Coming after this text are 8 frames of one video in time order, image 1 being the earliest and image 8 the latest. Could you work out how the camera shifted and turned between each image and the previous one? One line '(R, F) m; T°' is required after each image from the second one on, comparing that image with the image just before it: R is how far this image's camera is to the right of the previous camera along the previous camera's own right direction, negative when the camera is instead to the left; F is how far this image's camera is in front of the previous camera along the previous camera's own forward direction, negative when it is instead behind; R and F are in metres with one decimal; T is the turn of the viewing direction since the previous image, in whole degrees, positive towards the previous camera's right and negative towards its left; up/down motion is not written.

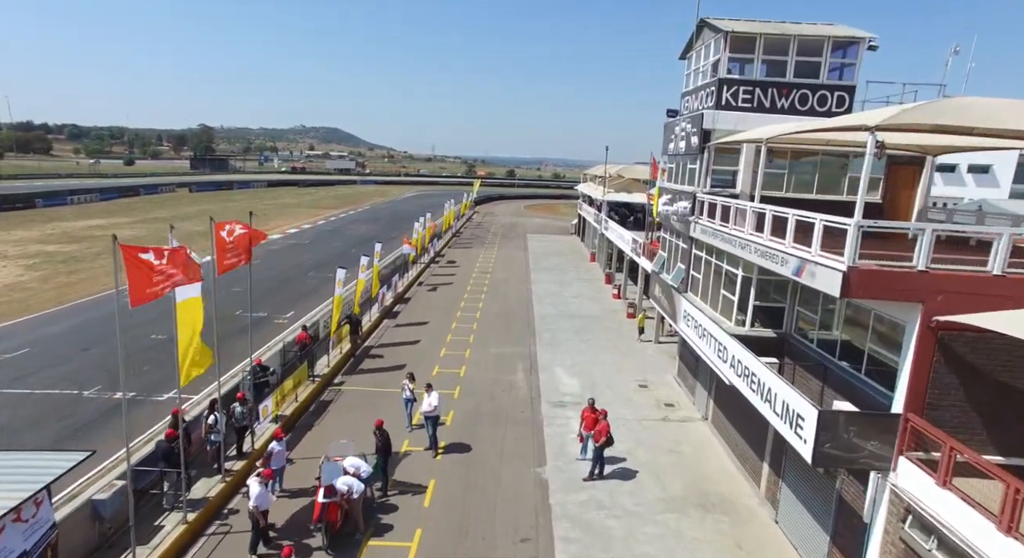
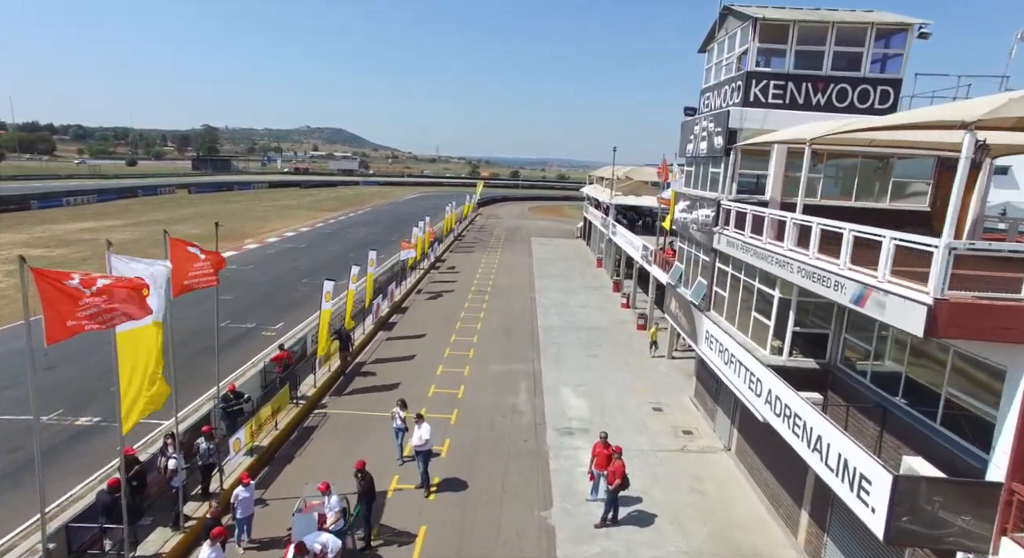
(0.0, +1.6) m; 0°
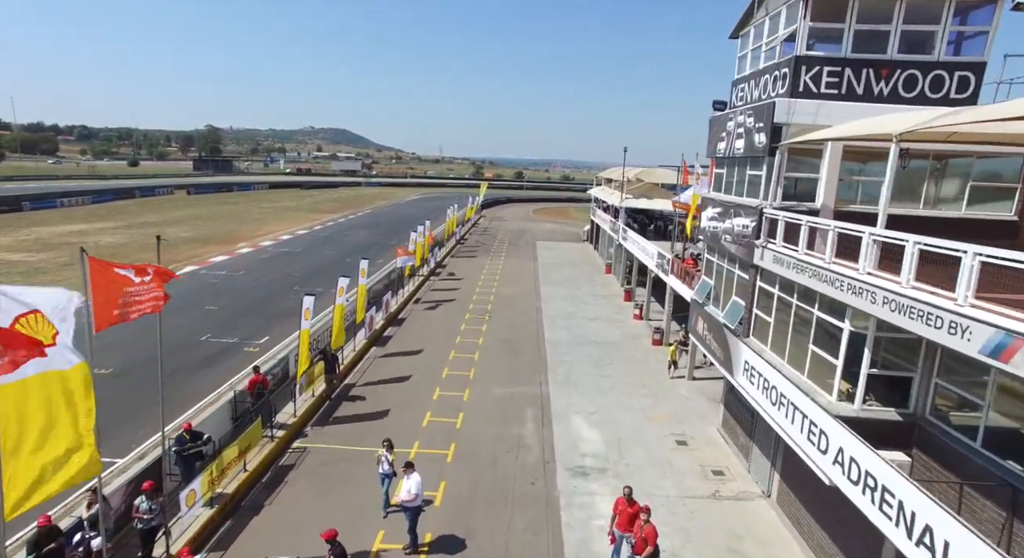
(0.0, +2.0) m; 0°
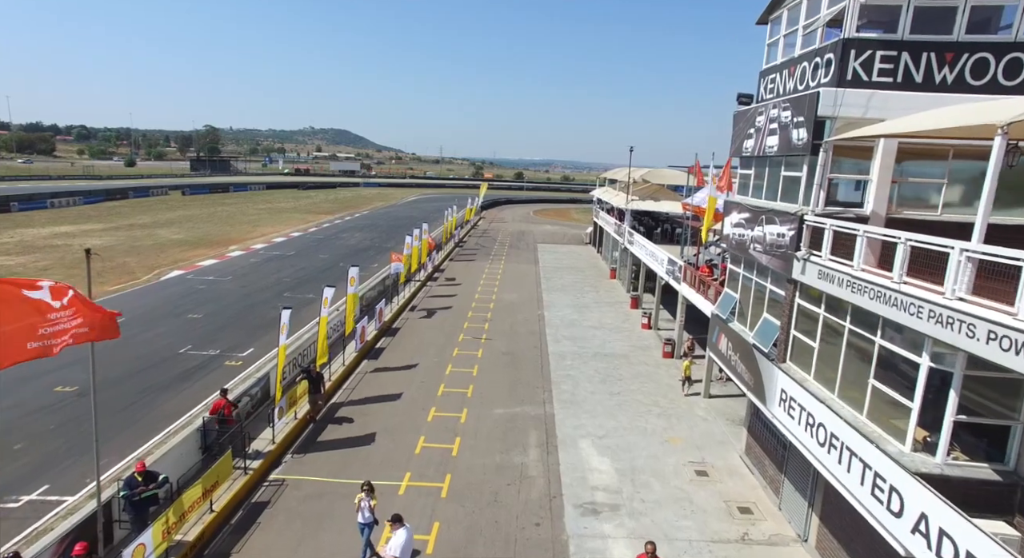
(0.0, +1.5) m; 0°
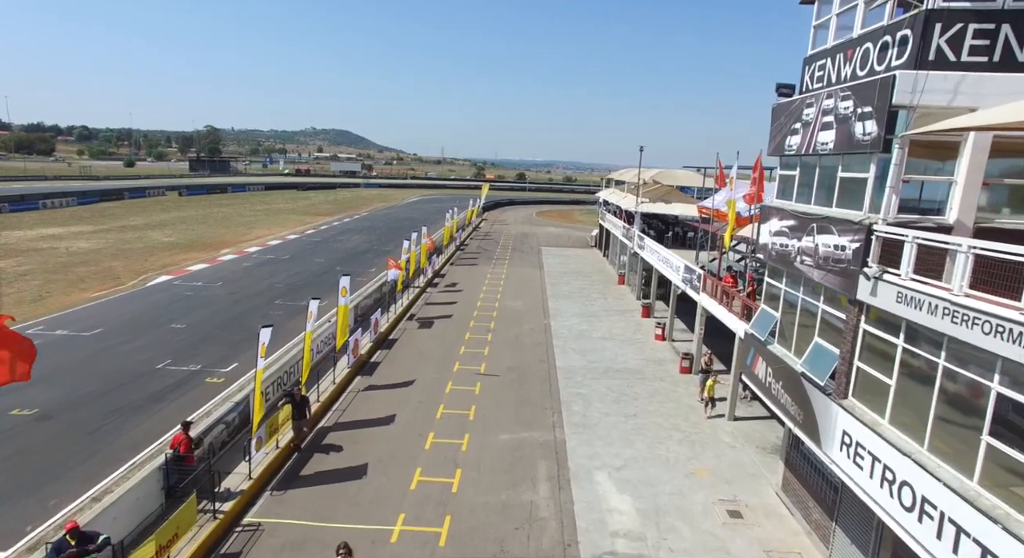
(-0.1, +1.7) m; 0°
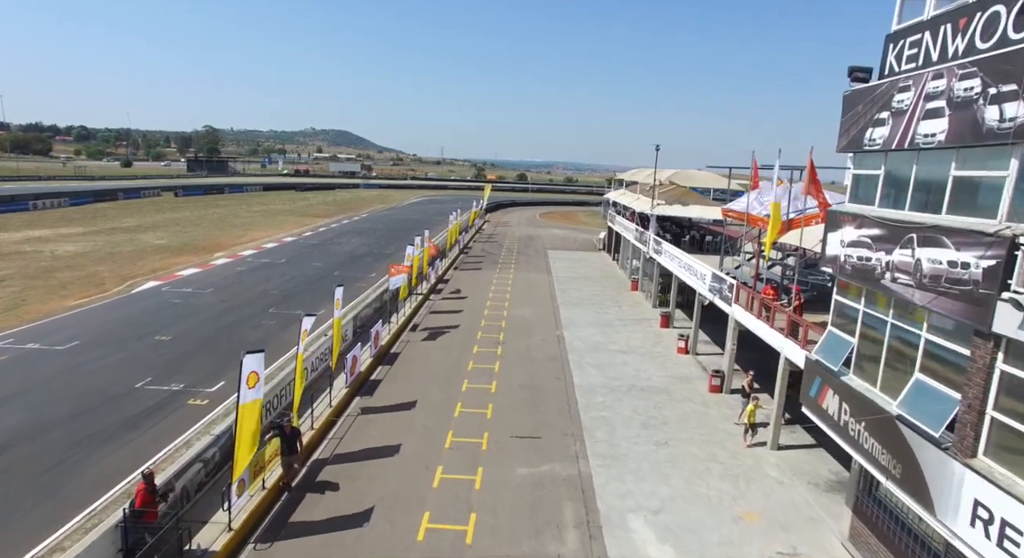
(-0.4, +1.9) m; 0°
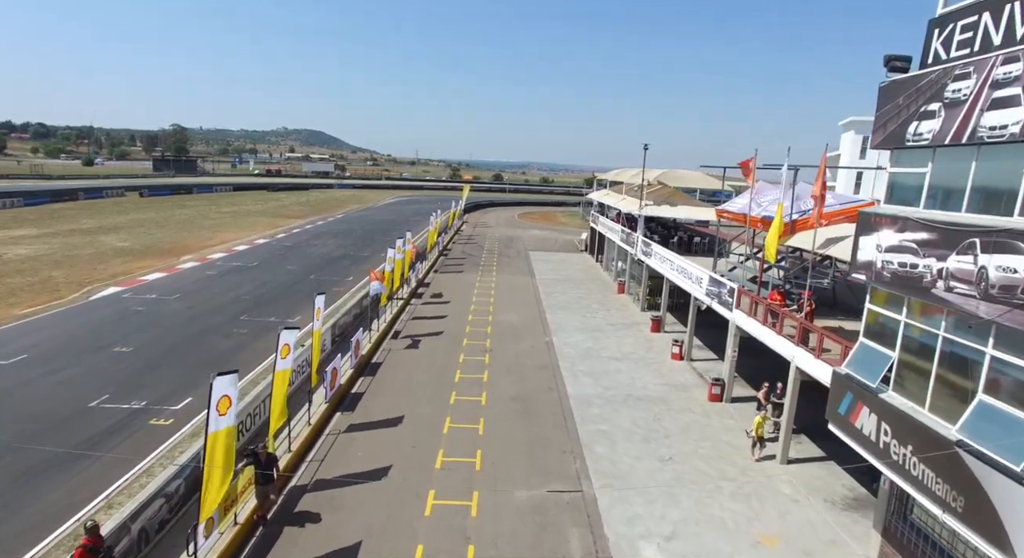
(-0.5, +1.1) m; +2°
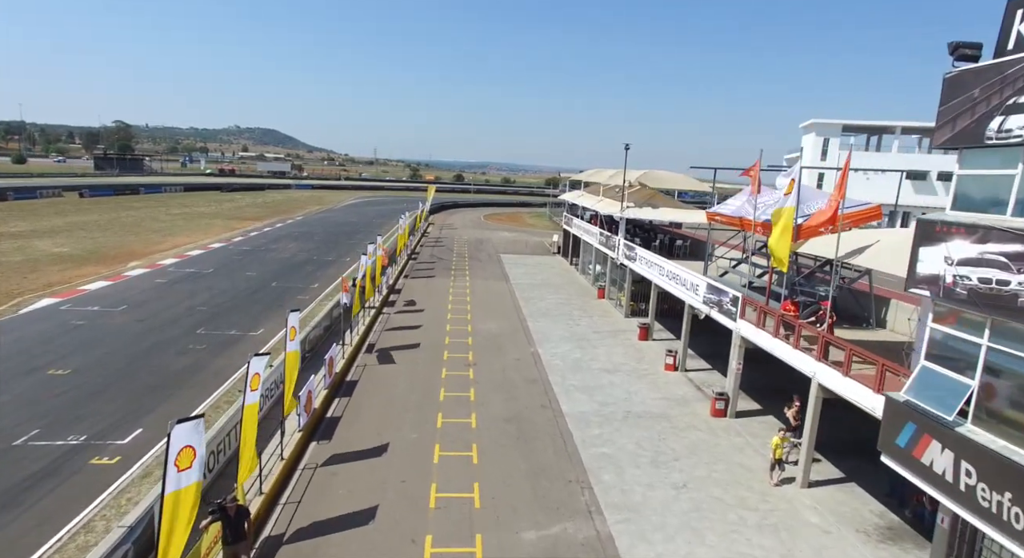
(-0.8, +1.5) m; +4°
